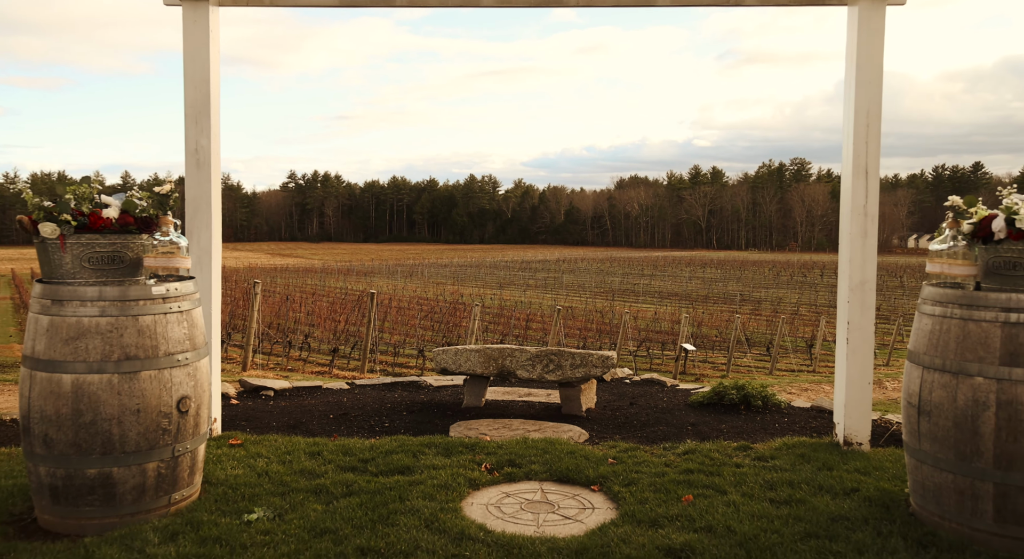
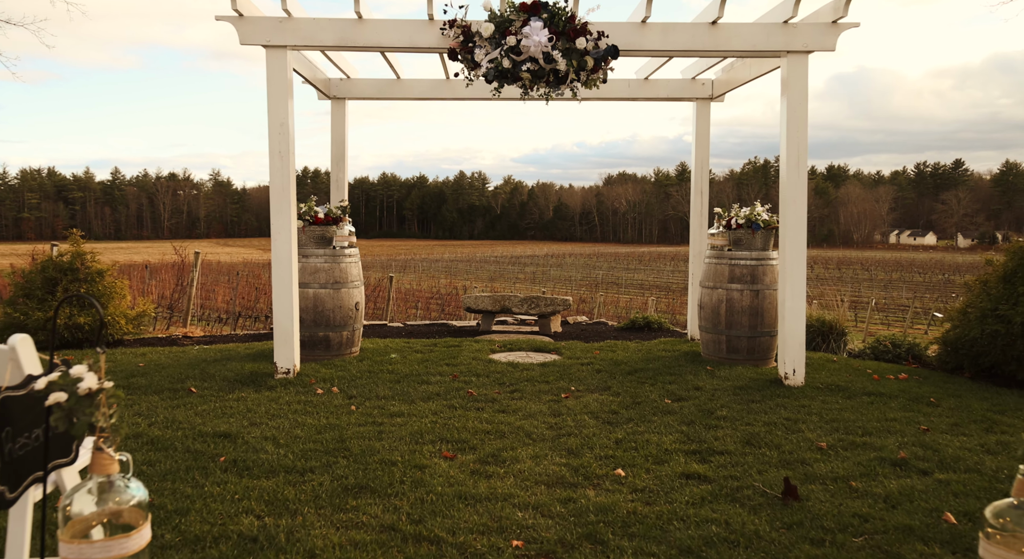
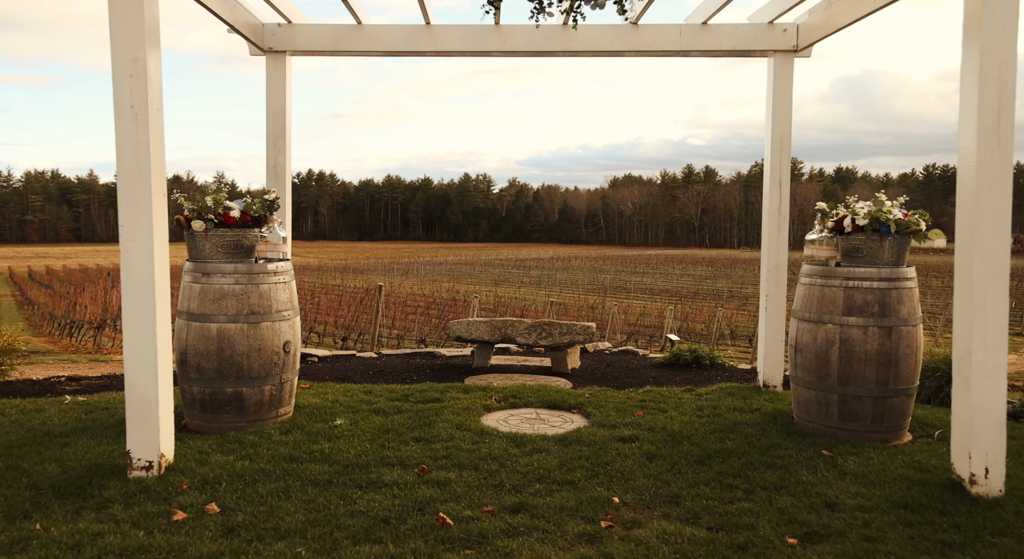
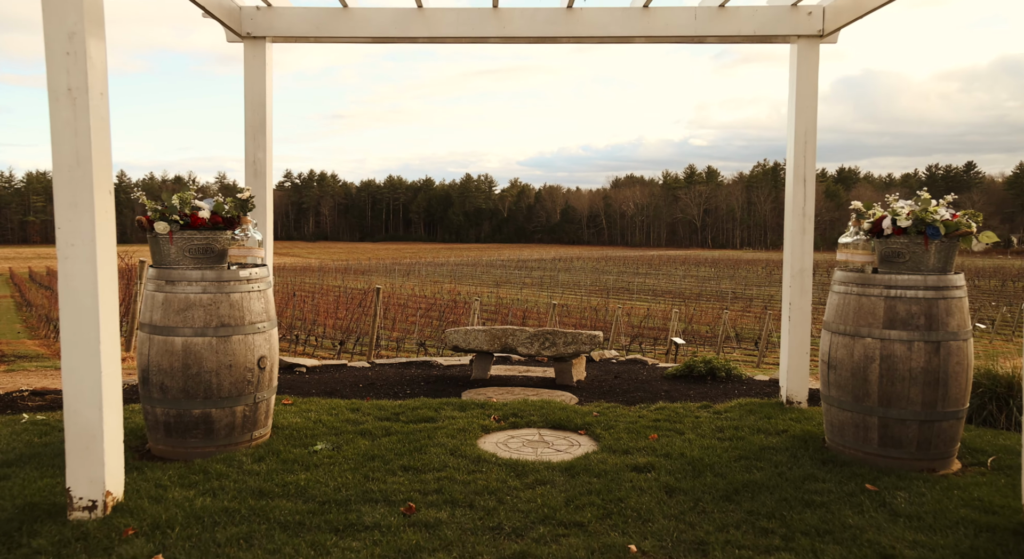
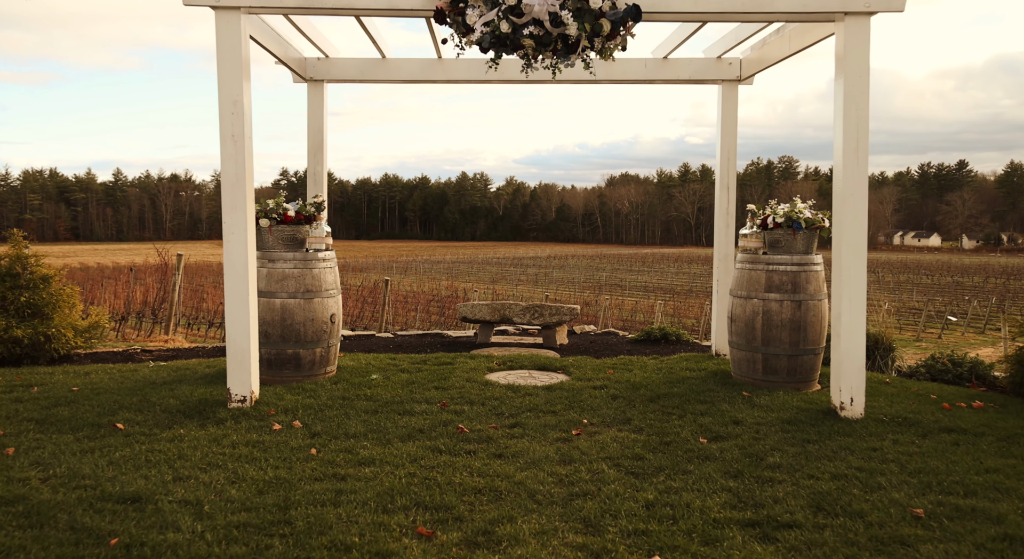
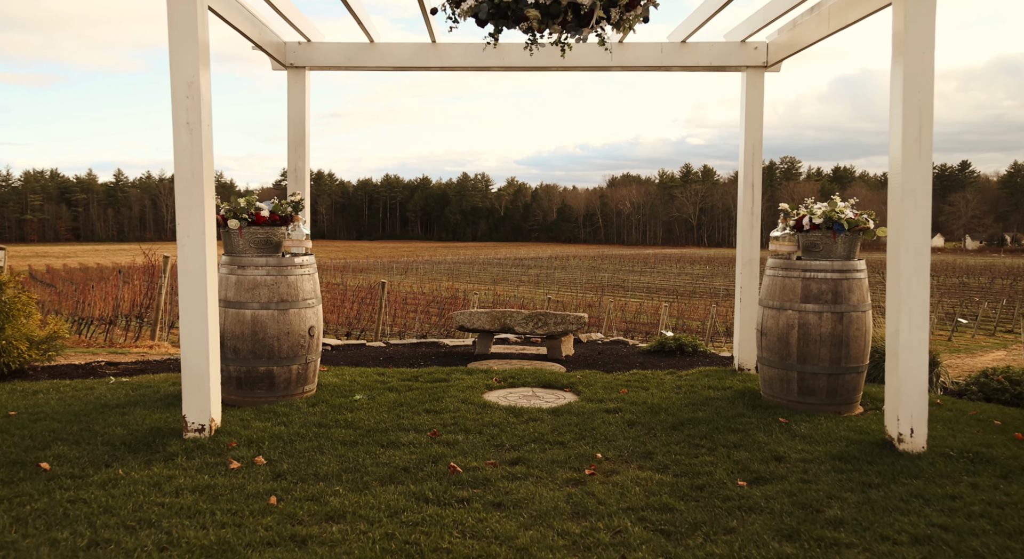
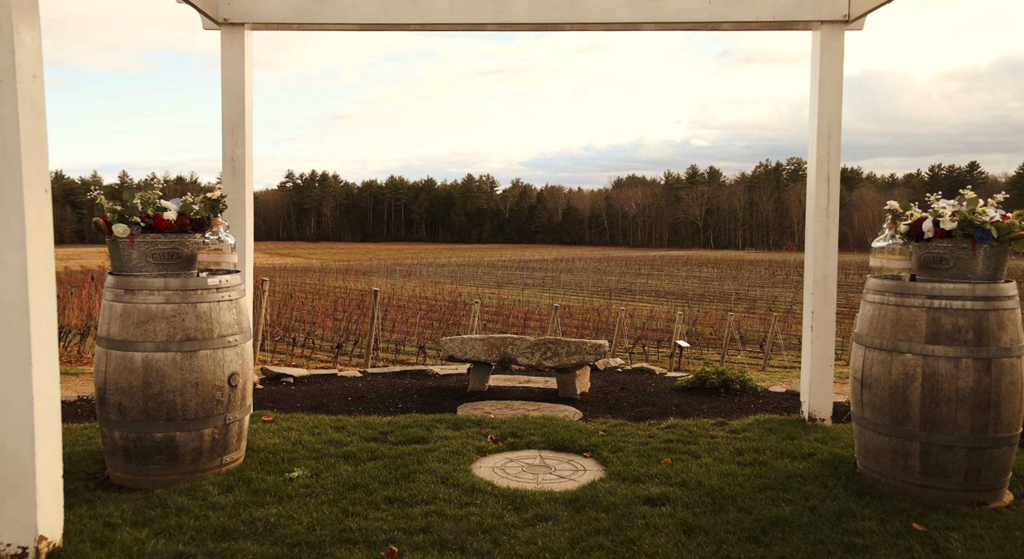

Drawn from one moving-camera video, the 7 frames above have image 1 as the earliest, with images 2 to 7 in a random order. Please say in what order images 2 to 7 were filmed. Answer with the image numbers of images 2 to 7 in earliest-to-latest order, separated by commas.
7, 4, 3, 6, 5, 2
